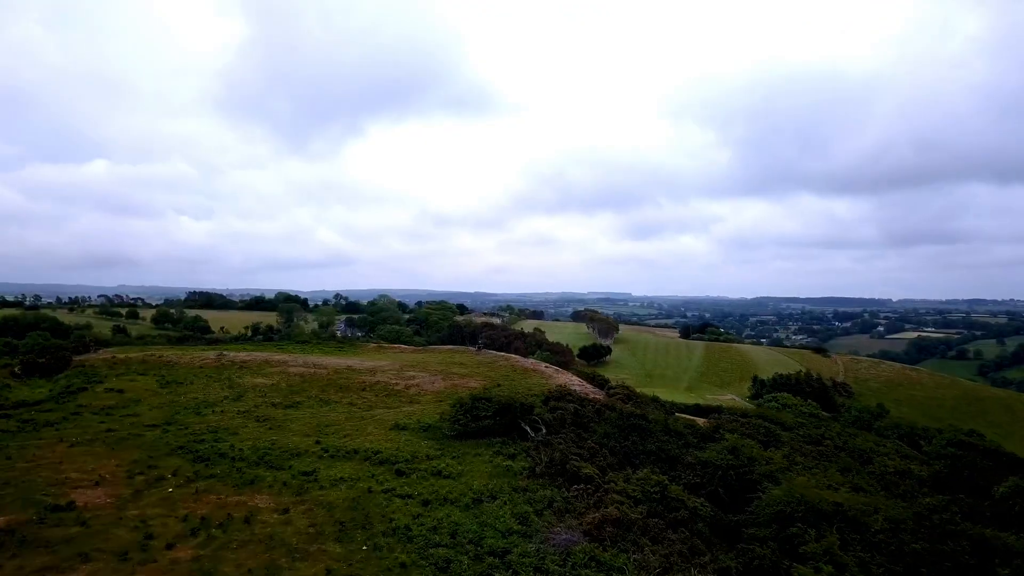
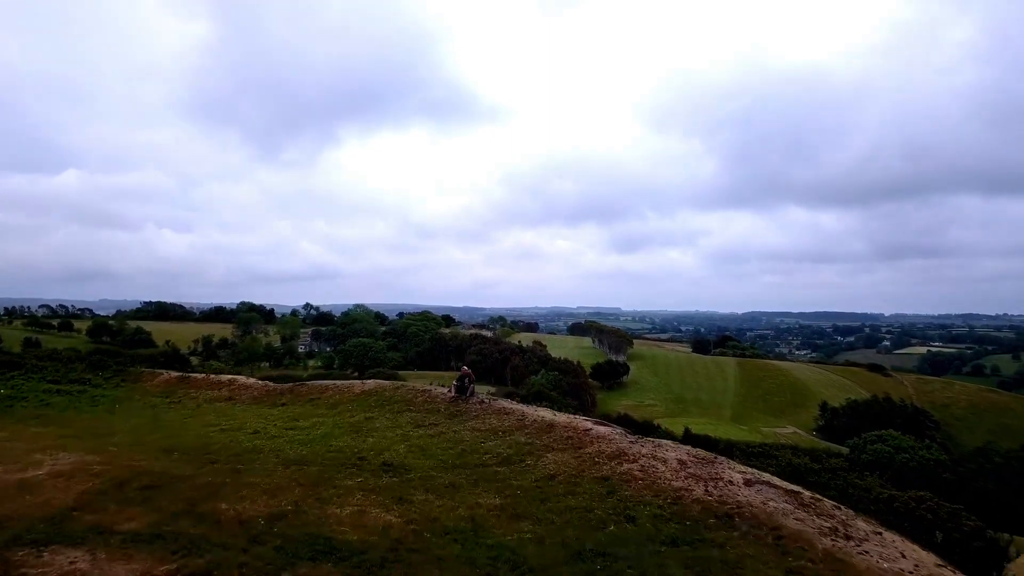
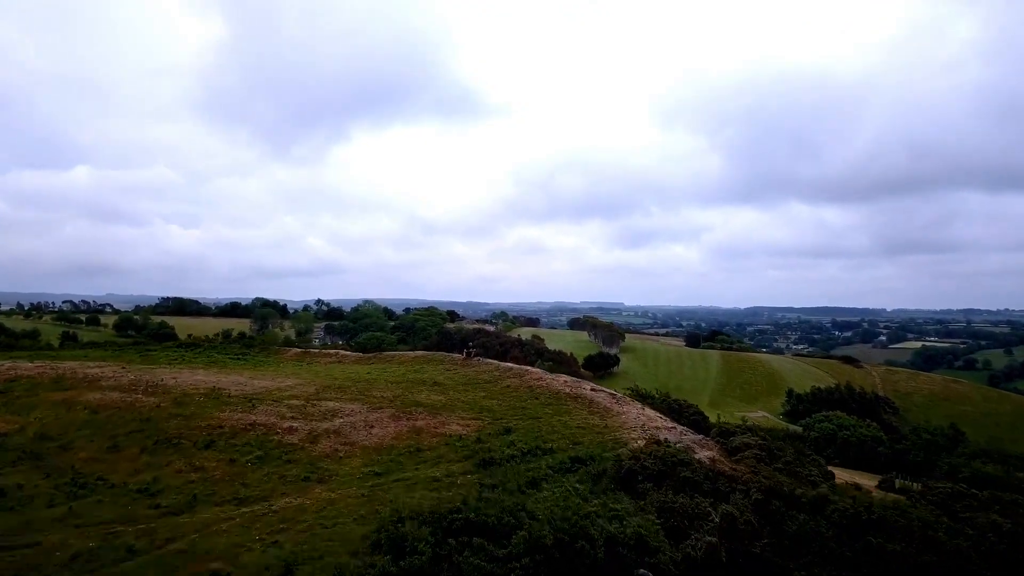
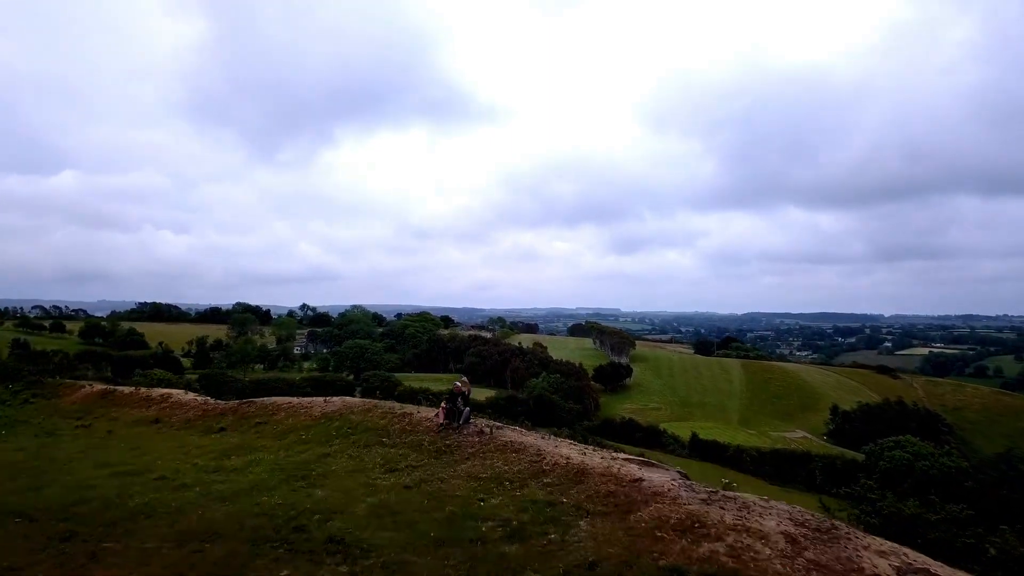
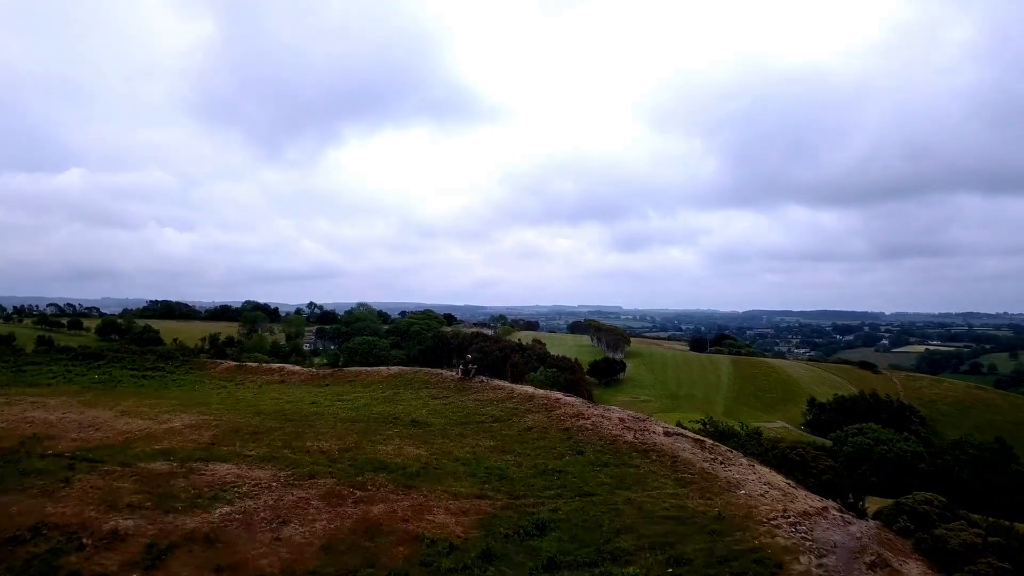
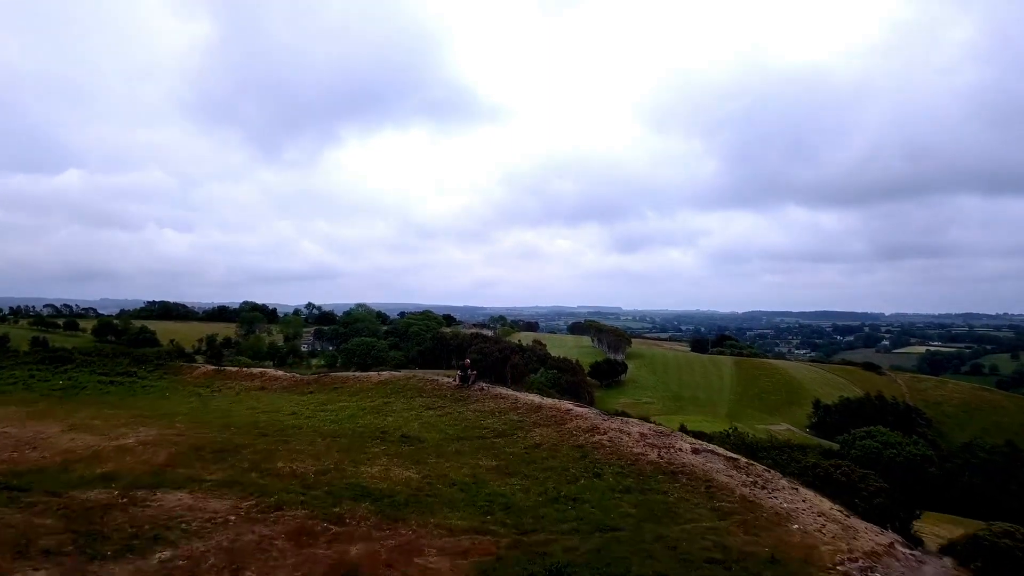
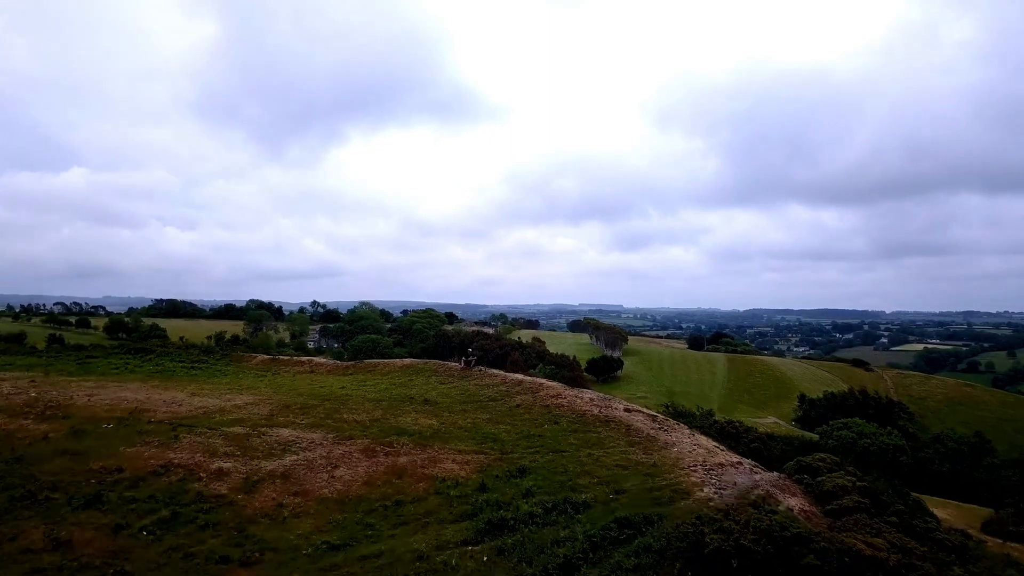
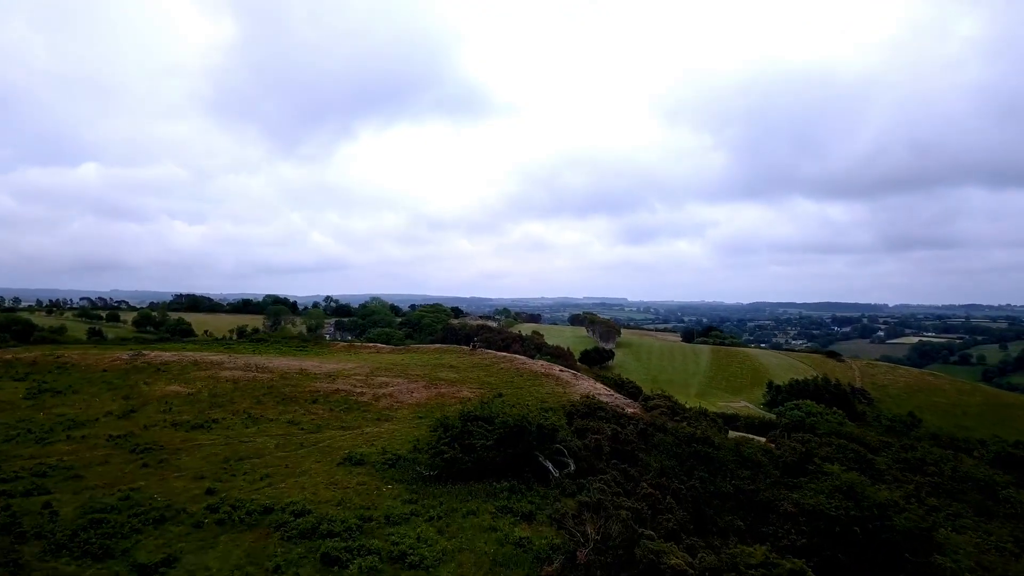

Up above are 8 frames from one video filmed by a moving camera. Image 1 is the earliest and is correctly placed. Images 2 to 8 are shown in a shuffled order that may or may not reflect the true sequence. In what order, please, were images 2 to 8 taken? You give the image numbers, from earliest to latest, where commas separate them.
8, 3, 7, 5, 6, 2, 4
